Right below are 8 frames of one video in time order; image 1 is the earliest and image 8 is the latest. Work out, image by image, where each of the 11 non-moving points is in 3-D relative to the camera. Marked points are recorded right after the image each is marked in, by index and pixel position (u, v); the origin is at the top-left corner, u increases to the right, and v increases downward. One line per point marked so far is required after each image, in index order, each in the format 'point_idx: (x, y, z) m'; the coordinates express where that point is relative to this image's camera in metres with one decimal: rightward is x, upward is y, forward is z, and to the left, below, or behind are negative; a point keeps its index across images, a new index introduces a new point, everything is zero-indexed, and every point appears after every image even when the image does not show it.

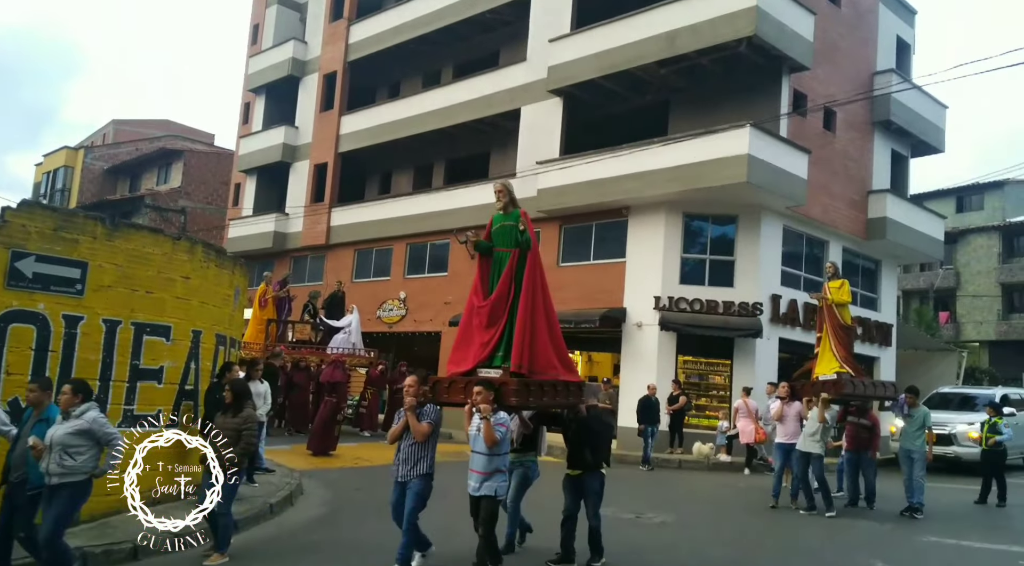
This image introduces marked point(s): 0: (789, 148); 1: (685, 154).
0: (+6.3, +3.1, +19.4) m
1: (+3.9, +2.9, +19.3) m
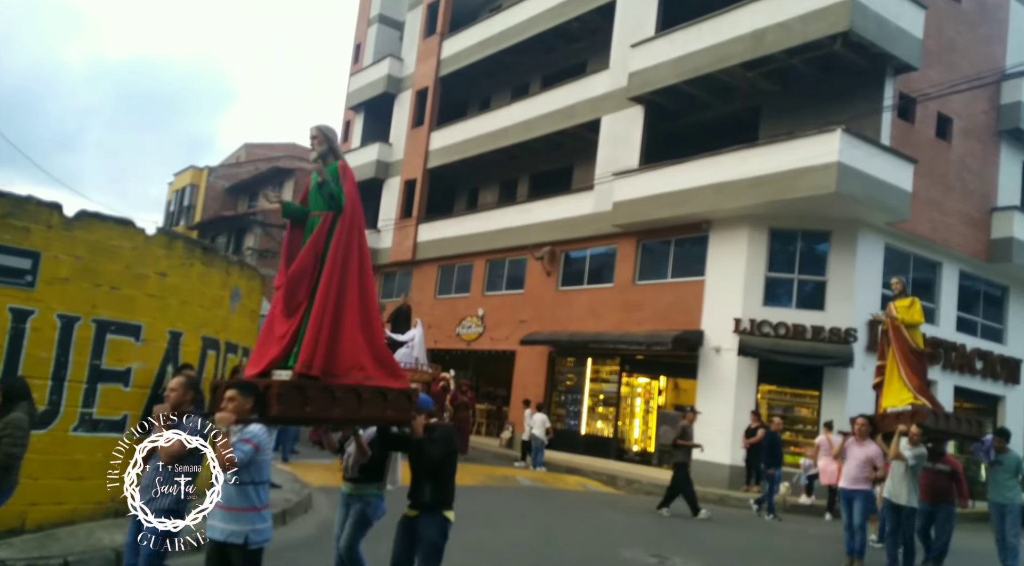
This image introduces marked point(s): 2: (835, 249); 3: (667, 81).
0: (+7.6, +2.6, +17.4) m
1: (+5.3, +2.5, +17.5) m
2: (+6.8, +0.7, +18.1) m
3: (+3.7, +4.8, +20.0) m
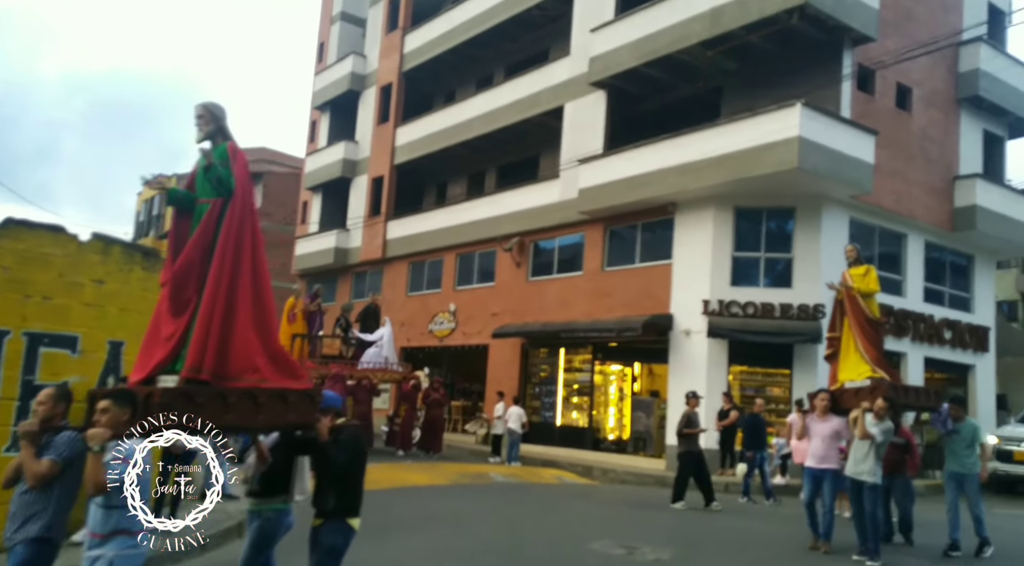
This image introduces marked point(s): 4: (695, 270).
0: (+6.8, +3.2, +17.3) m
1: (+4.4, +2.9, +17.4) m
2: (+6.1, +1.2, +18.0) m
3: (+2.6, +5.1, +19.8) m
4: (+4.0, +0.3, +18.5) m
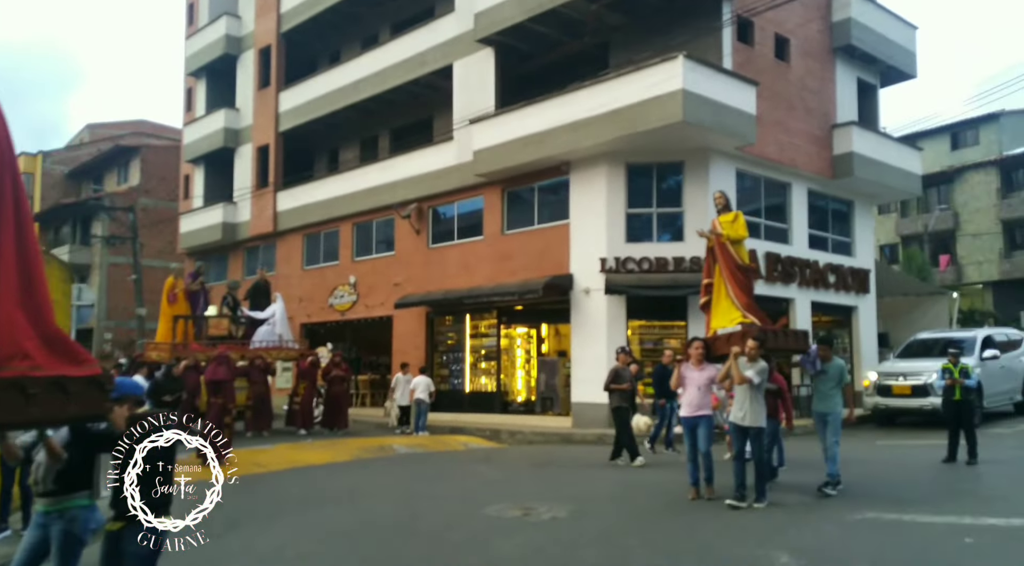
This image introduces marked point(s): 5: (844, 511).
0: (+4.5, +4.2, +17.6) m
1: (+2.2, +3.8, +17.5) m
2: (+3.8, +2.2, +18.3) m
3: (0.0, +6.0, +19.5) m
4: (+1.7, +1.2, +18.6) m
5: (+3.4, -2.3, +8.9) m
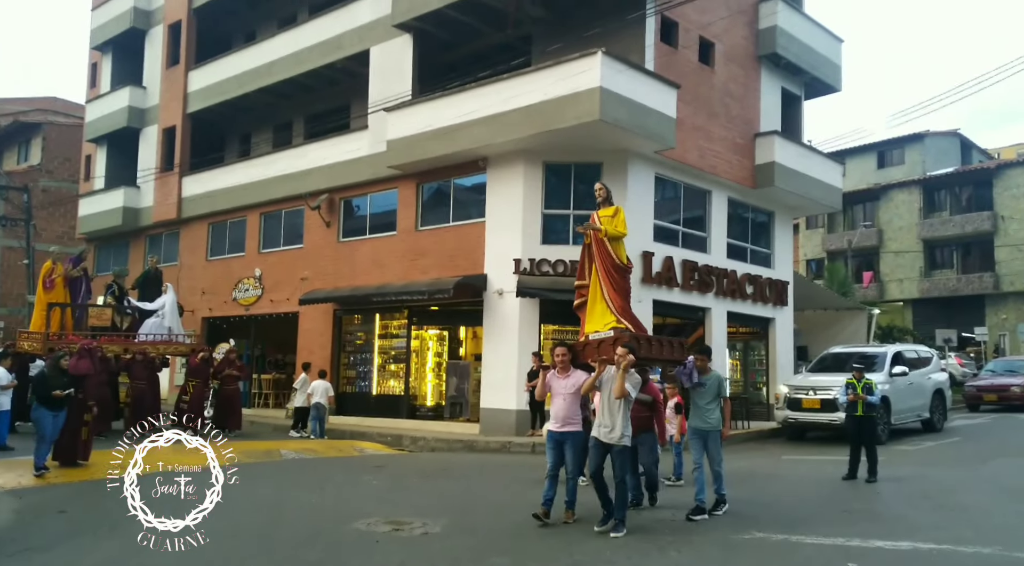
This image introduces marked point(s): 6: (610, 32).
0: (+2.9, +4.0, +17.1) m
1: (+0.5, +3.7, +16.8) m
2: (+2.0, +2.1, +17.8) m
3: (-1.7, +6.0, +18.7) m
4: (-0.1, +1.1, +17.8) m
5: (+2.2, -2.4, +8.3) m
6: (+2.2, +5.3, +18.3) m
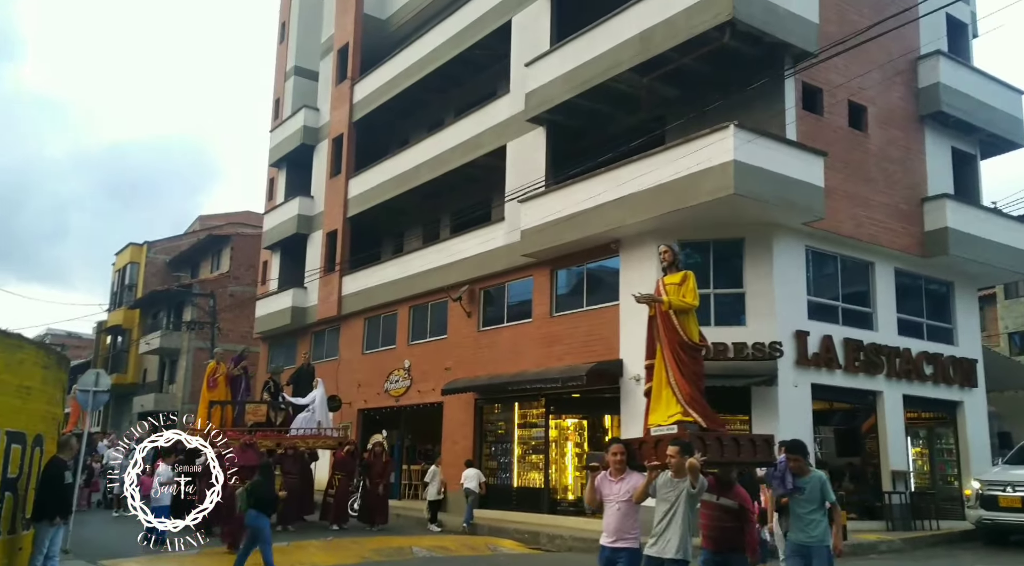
0: (+5.3, +2.5, +16.0) m
1: (+2.9, +2.1, +16.2) m
2: (+4.7, +0.5, +16.6) m
3: (+1.1, +4.1, +18.7) m
4: (+2.6, -0.6, +17.0) m
5: (+2.9, -3.0, +6.9) m
6: (+4.8, +3.7, +17.4) m
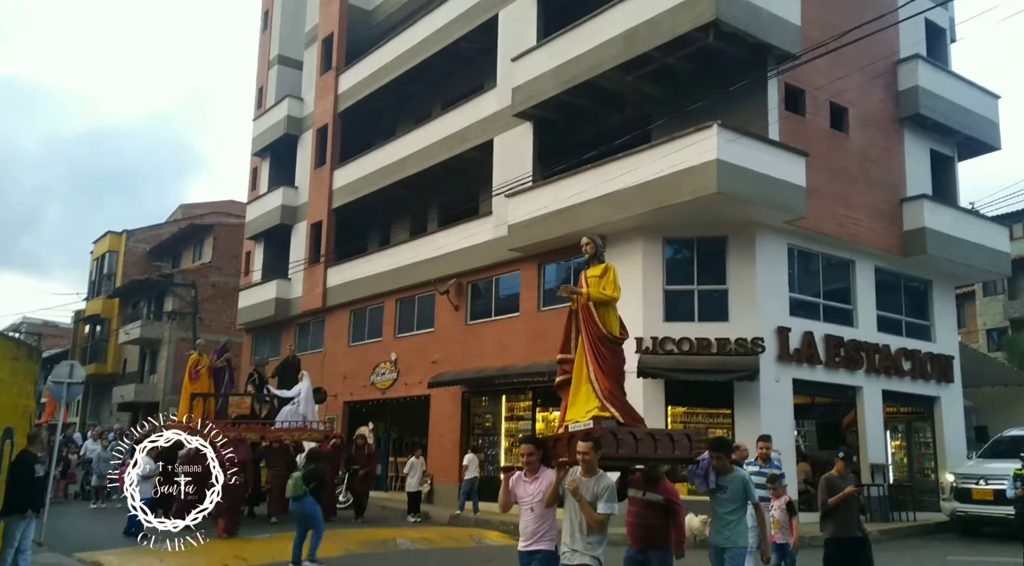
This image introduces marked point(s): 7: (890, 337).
0: (+5.1, +2.6, +16.3) m
1: (+2.7, +2.2, +16.4) m
2: (+4.4, +0.6, +16.9) m
3: (+0.8, +4.2, +18.9) m
4: (+2.3, -0.5, +17.3) m
5: (+2.9, -3.1, +7.2) m
6: (+4.6, +3.7, +17.7) m
7: (+8.5, -1.2, +19.3) m
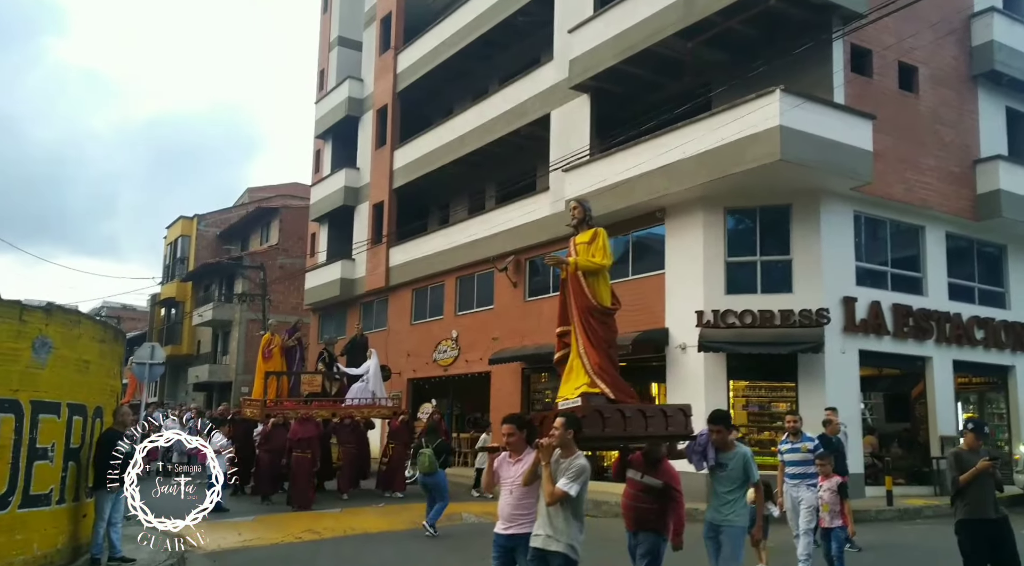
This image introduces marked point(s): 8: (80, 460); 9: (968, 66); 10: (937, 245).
0: (+6.1, +3.1, +15.8) m
1: (+3.7, +2.7, +16.1) m
2: (+5.5, +1.2, +16.5) m
3: (+2.0, +4.8, +18.6) m
4: (+3.5, +0.1, +17.1) m
5: (+3.4, -2.8, +7.0) m
6: (+5.7, +4.3, +17.2) m
7: (+9.9, -0.5, +18.6) m
8: (-4.8, -2.0, +9.7) m
9: (+10.4, +4.9, +19.3) m
10: (+9.1, +0.8, +18.3) m
